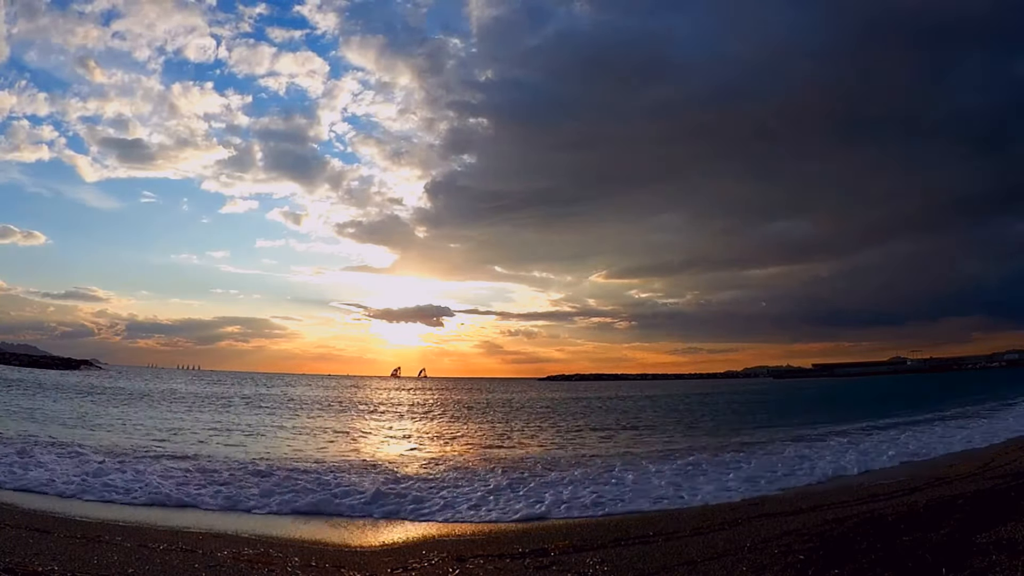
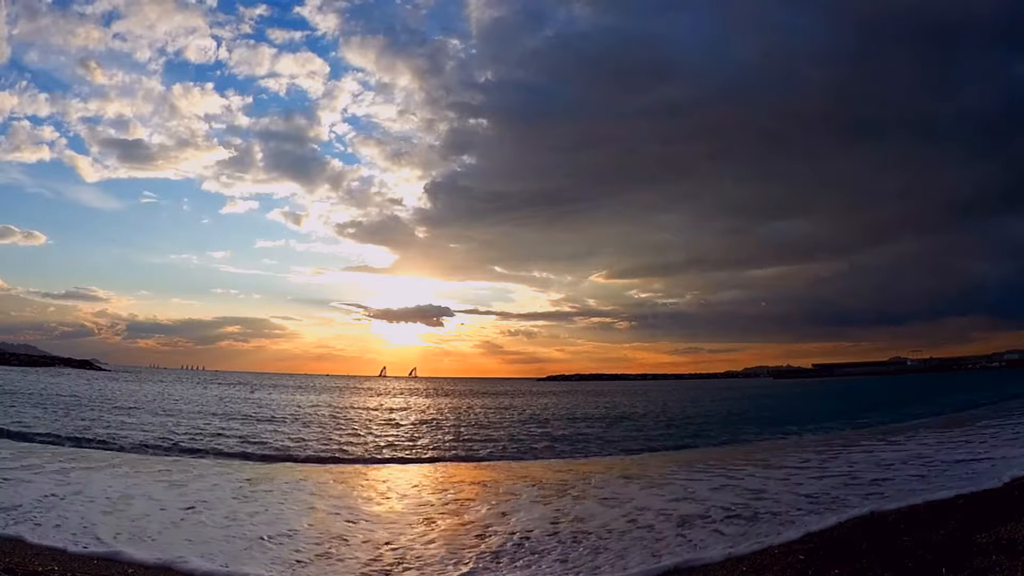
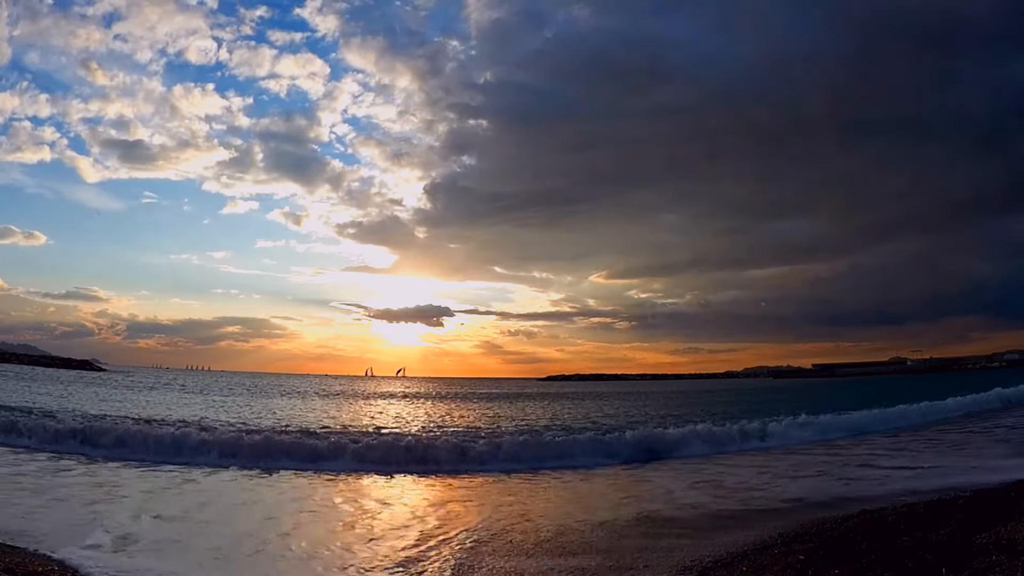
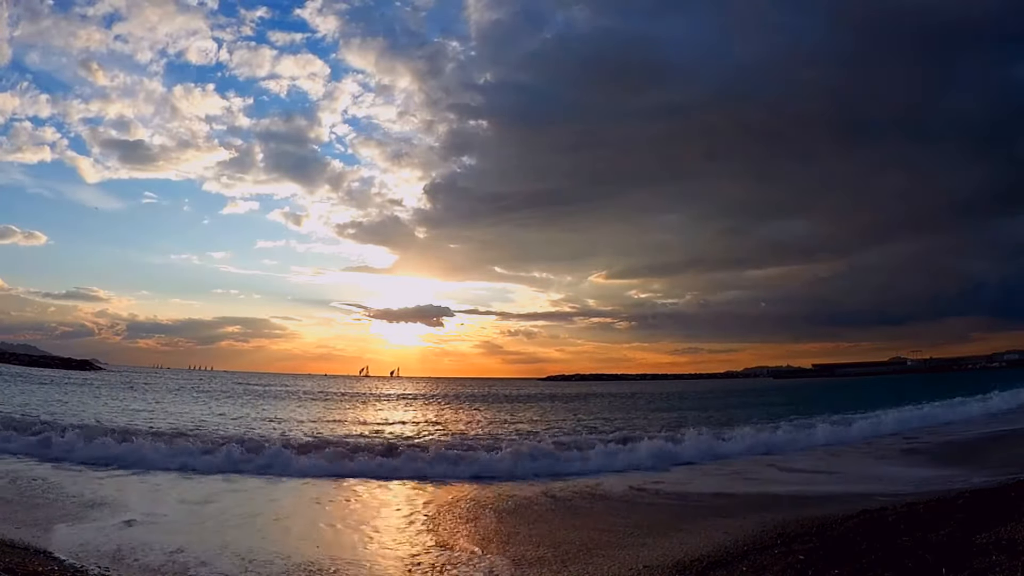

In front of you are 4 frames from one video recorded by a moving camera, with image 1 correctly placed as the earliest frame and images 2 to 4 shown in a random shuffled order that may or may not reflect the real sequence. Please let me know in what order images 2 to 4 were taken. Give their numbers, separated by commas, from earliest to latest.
2, 3, 4
